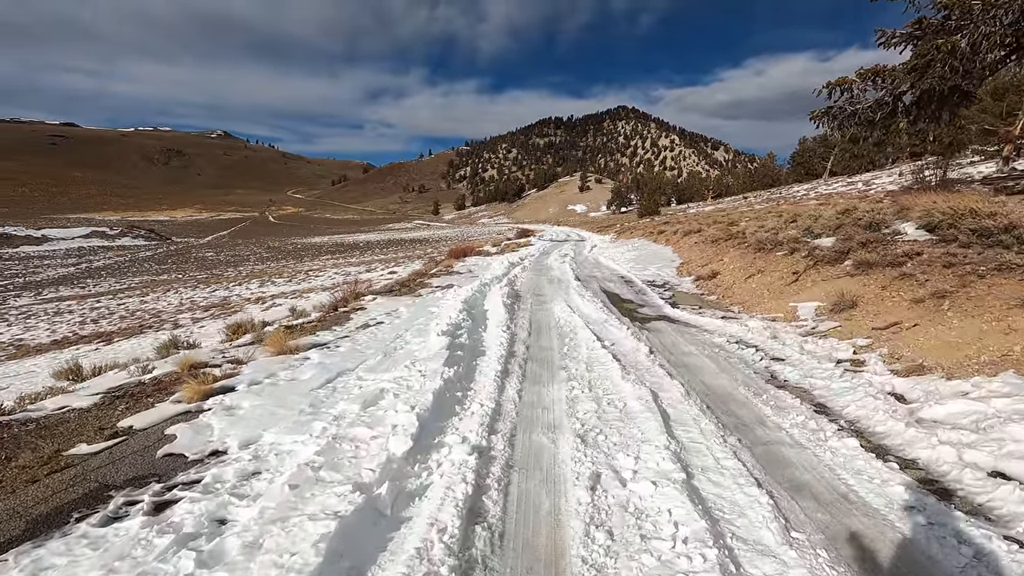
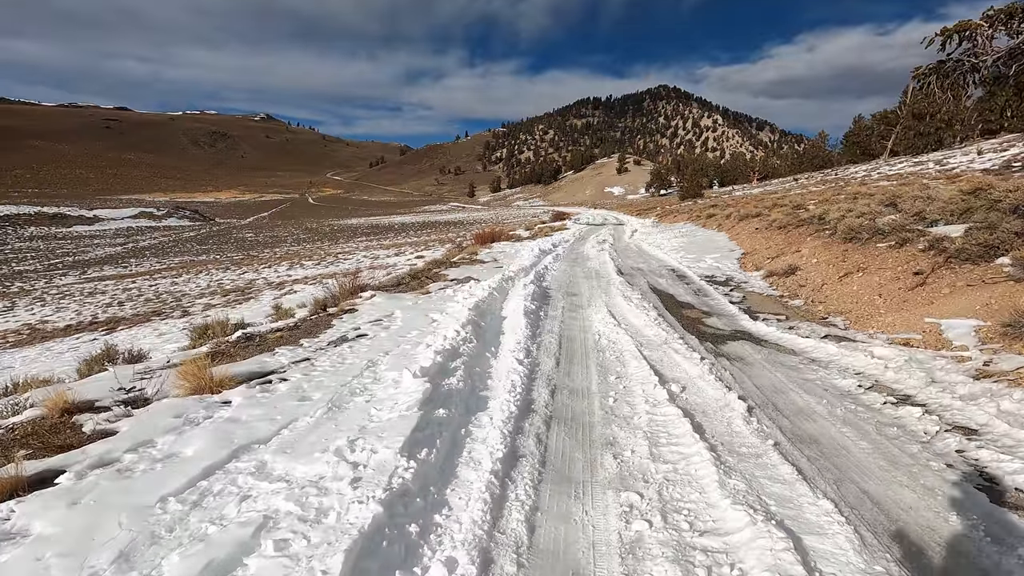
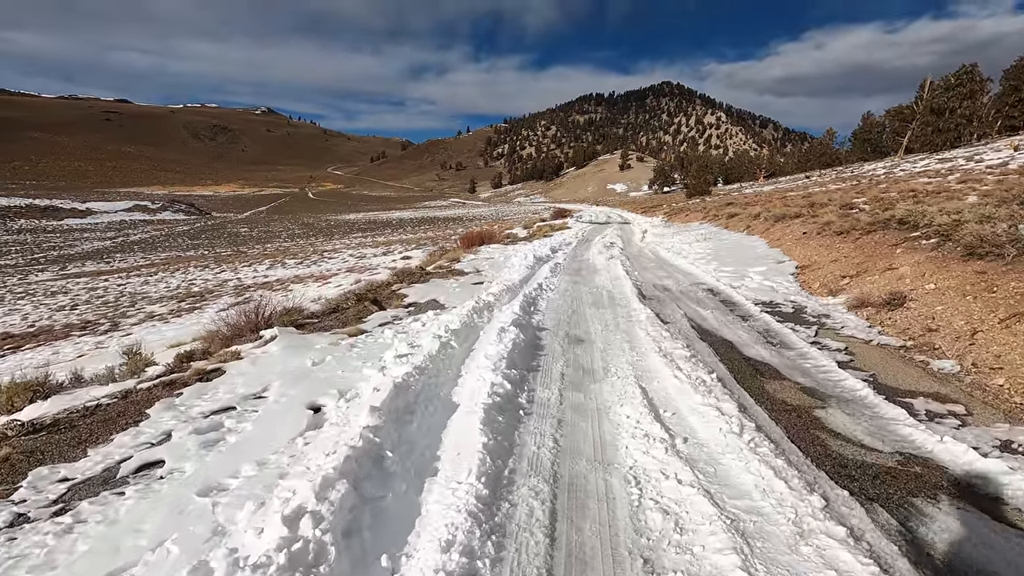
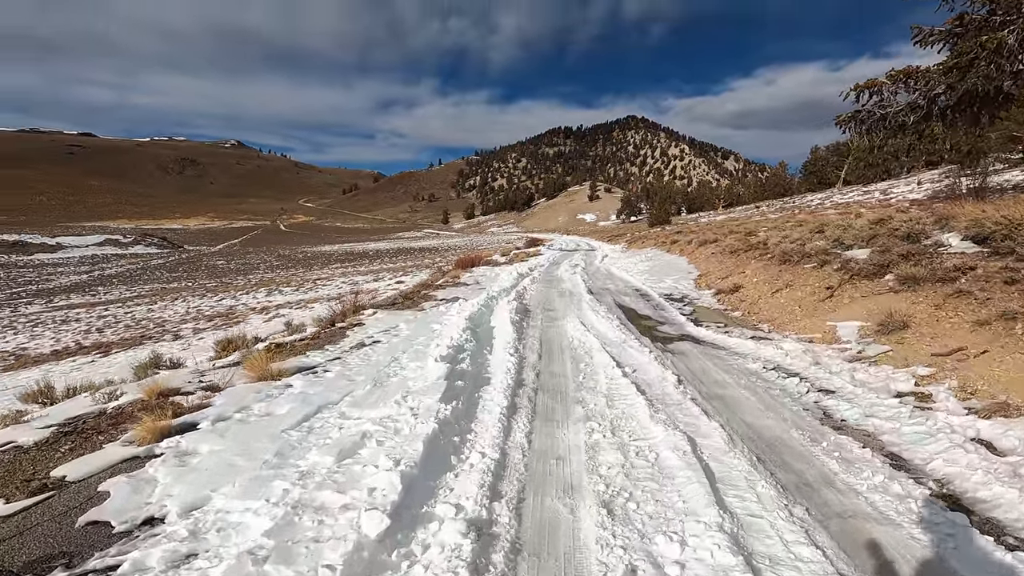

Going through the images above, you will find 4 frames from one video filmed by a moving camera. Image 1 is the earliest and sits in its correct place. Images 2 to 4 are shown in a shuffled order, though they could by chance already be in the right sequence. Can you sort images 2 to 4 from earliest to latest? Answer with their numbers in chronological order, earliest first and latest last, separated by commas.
4, 2, 3
